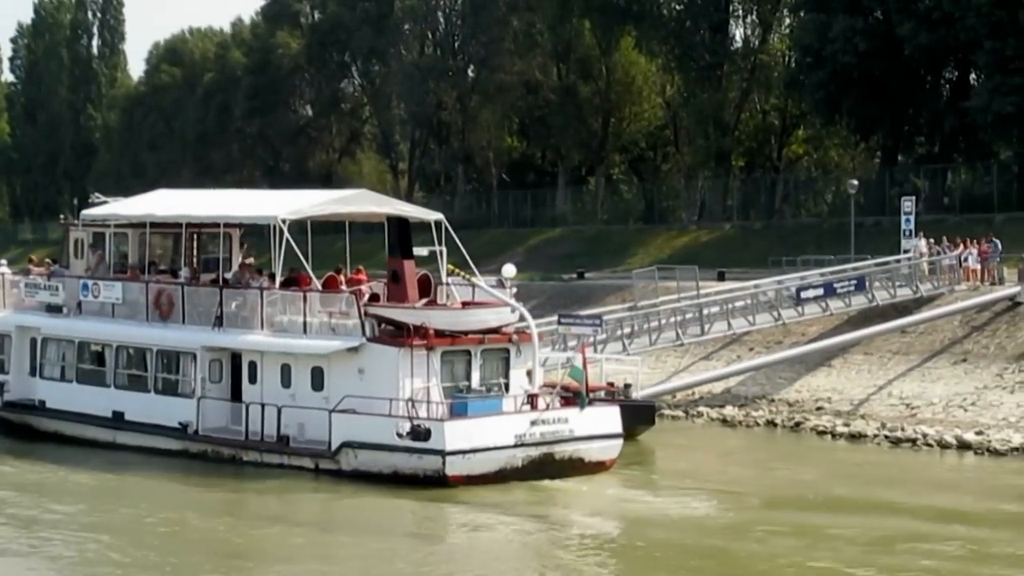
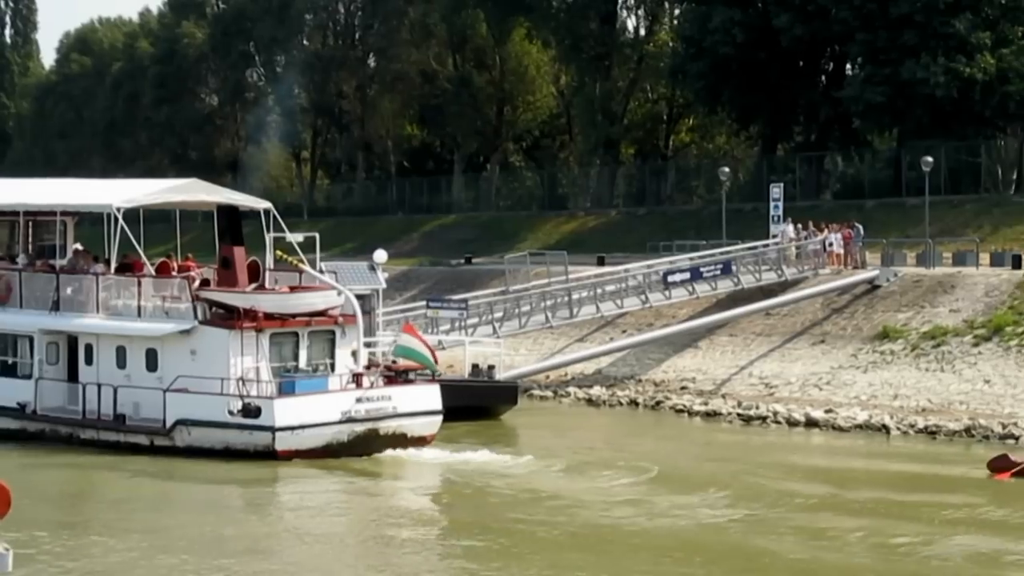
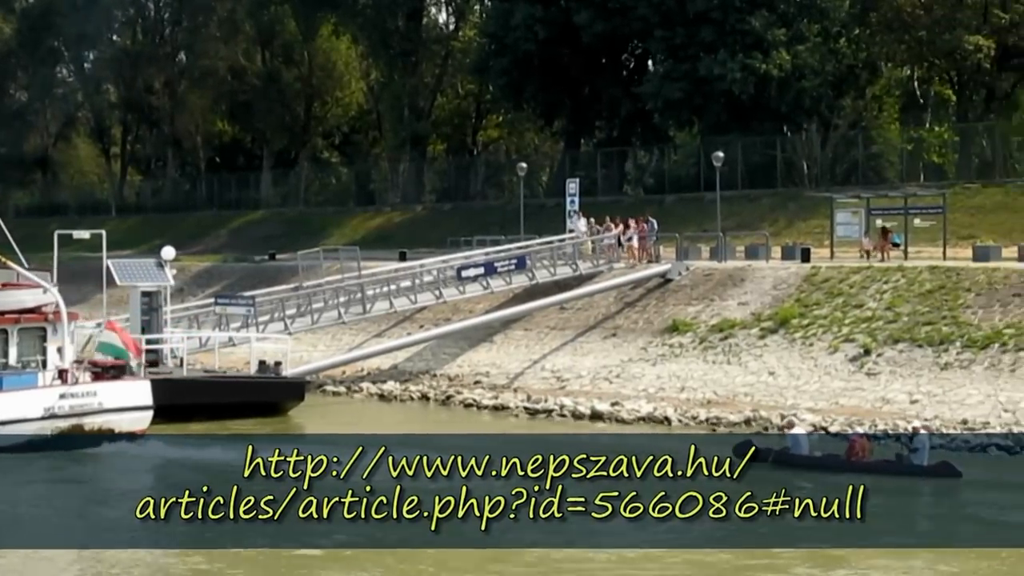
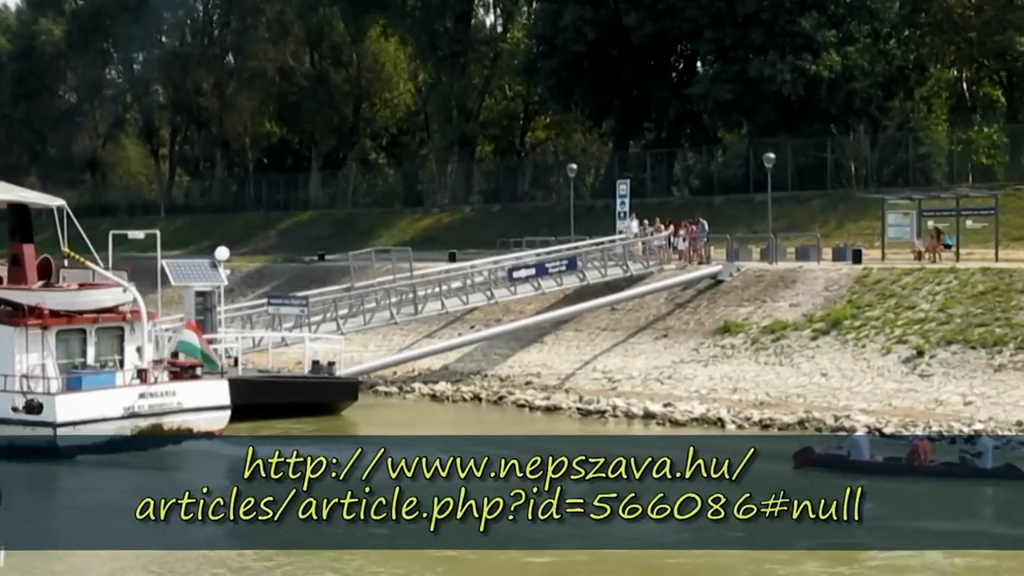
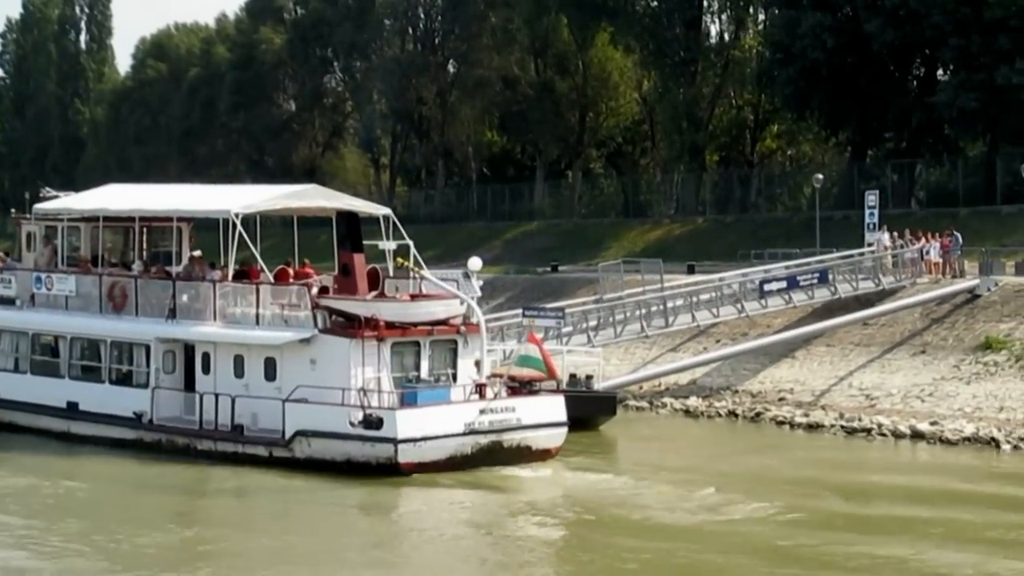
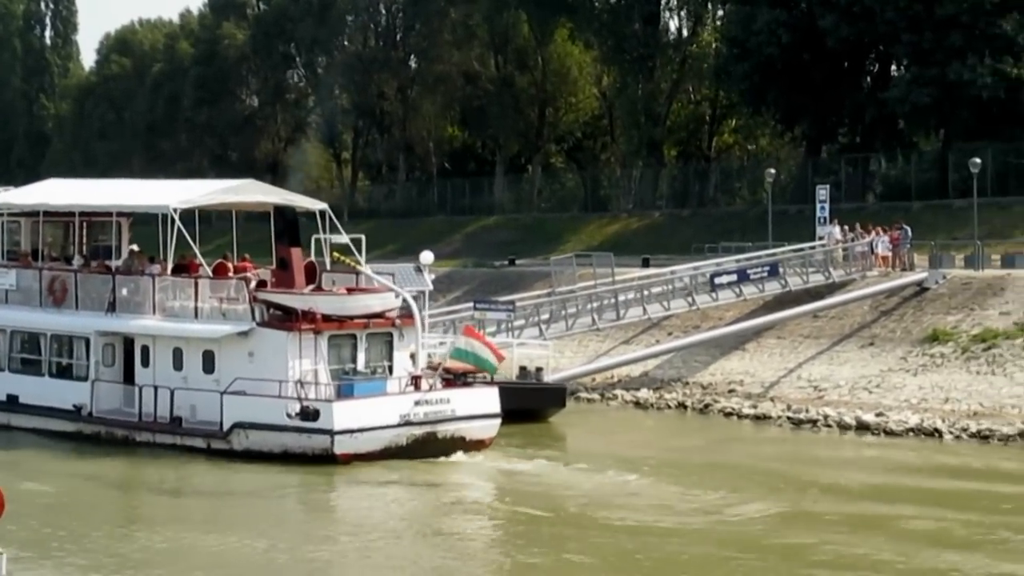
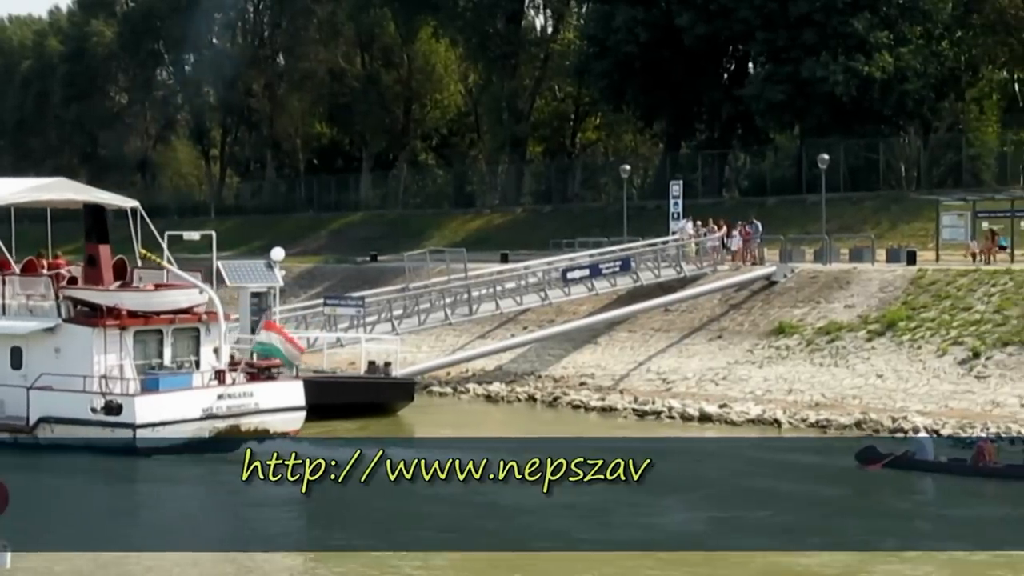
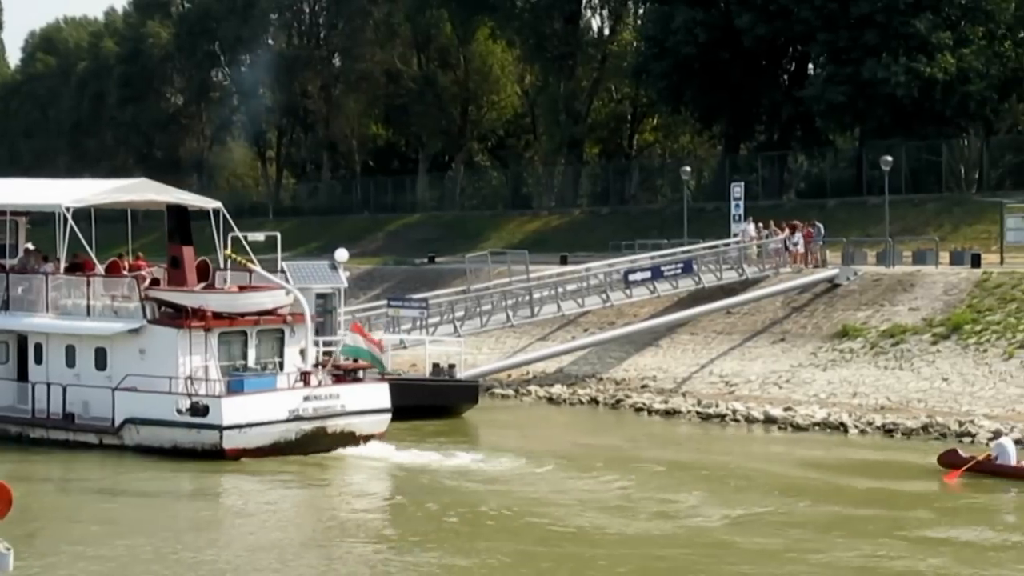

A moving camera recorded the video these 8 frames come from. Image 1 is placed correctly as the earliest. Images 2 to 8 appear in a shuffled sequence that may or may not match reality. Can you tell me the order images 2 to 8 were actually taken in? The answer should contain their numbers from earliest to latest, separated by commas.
5, 6, 2, 8, 7, 4, 3
